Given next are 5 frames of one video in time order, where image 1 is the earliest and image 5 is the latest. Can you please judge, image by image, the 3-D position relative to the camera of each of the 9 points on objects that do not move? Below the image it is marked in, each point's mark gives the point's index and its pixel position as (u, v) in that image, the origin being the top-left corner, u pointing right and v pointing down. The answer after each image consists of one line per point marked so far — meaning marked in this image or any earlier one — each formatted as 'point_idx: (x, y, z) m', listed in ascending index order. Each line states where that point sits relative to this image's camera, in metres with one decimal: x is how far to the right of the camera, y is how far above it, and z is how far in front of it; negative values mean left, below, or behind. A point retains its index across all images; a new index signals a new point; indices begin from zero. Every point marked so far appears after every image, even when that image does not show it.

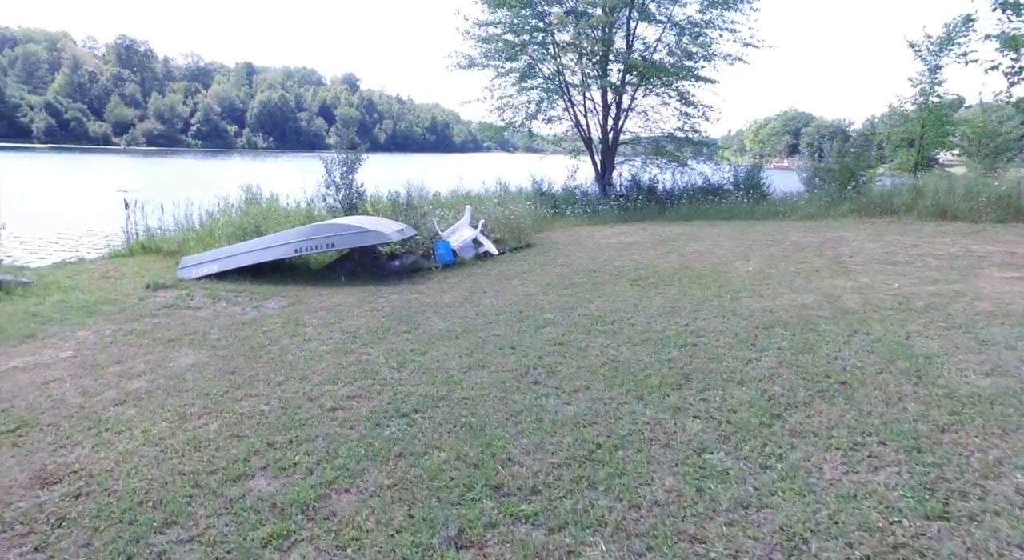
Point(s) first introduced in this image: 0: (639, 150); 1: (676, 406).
0: (+3.5, +3.5, +16.3) m
1: (+0.8, -0.6, +2.9) m
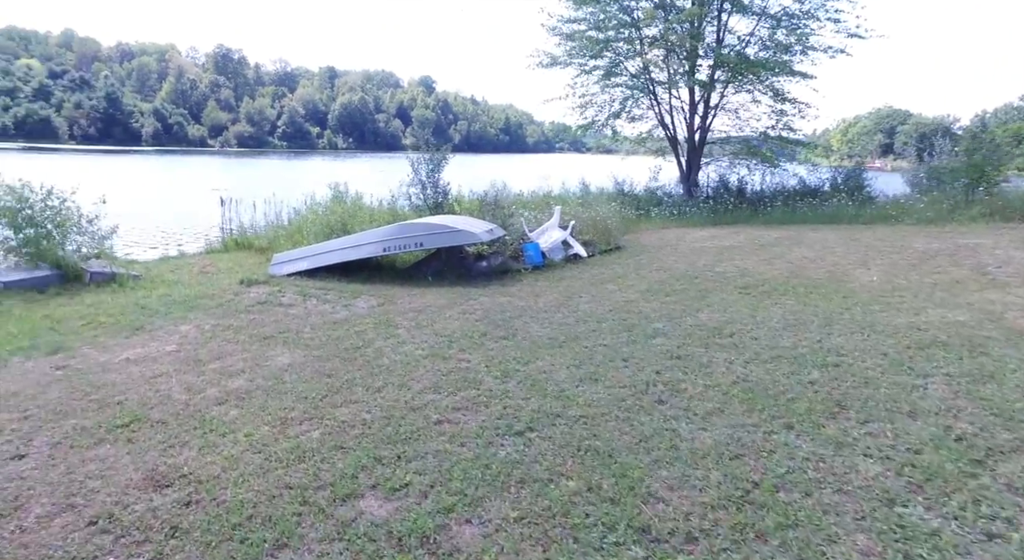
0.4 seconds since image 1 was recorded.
0: (+5.6, +3.4, +15.5) m
1: (+1.4, -0.7, +2.5) m
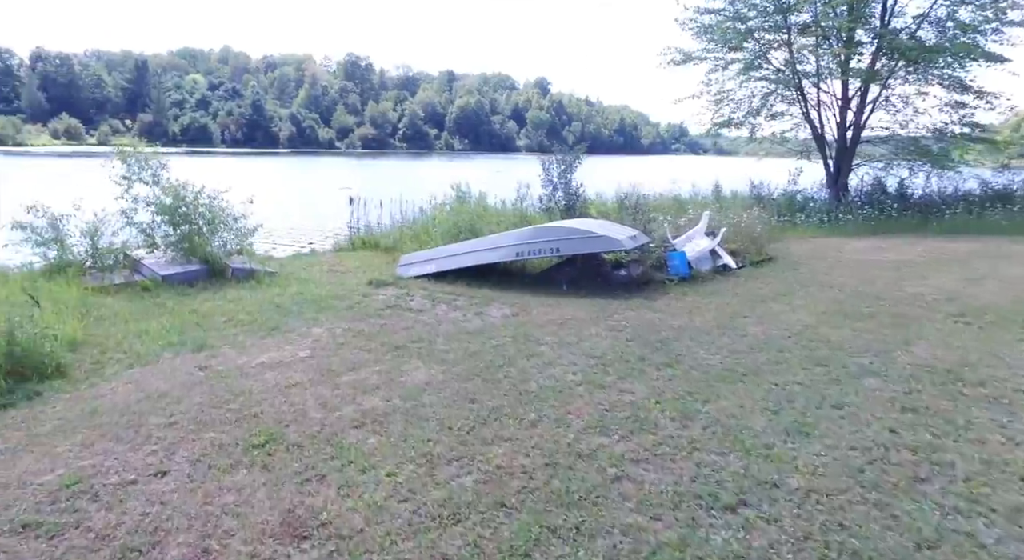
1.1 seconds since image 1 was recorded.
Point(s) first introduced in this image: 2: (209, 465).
0: (+8.6, +3.0, +13.7) m
1: (+2.0, -0.8, +1.6) m
2: (-1.4, -0.9, +2.7) m
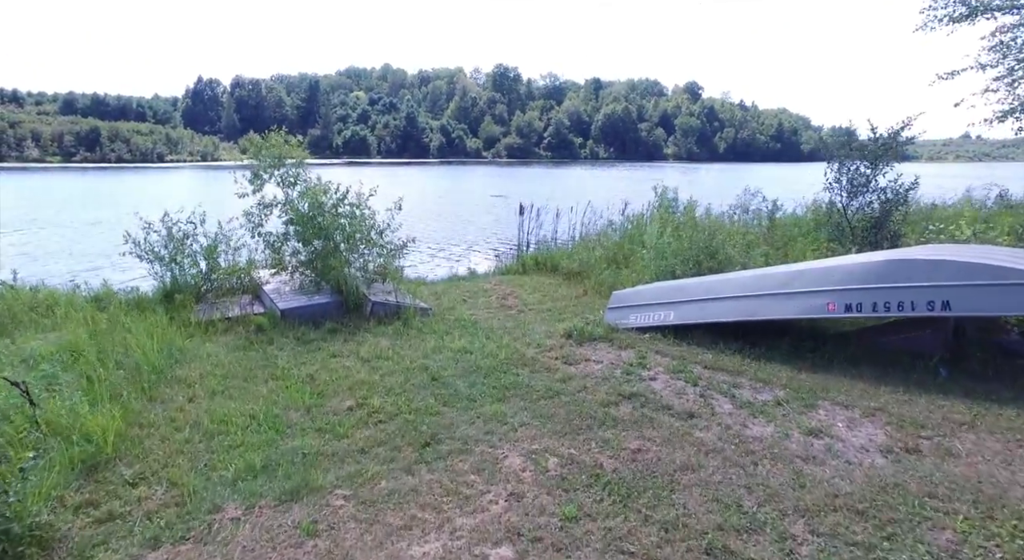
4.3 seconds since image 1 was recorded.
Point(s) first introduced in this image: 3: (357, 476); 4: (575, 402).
0: (+12.1, +2.1, +8.5) m
1: (+2.8, -1.2, -1.8) m
2: (-0.3, -1.2, +0.1) m
3: (-0.7, -0.9, +2.7) m
4: (+0.4, -0.7, +3.5) m
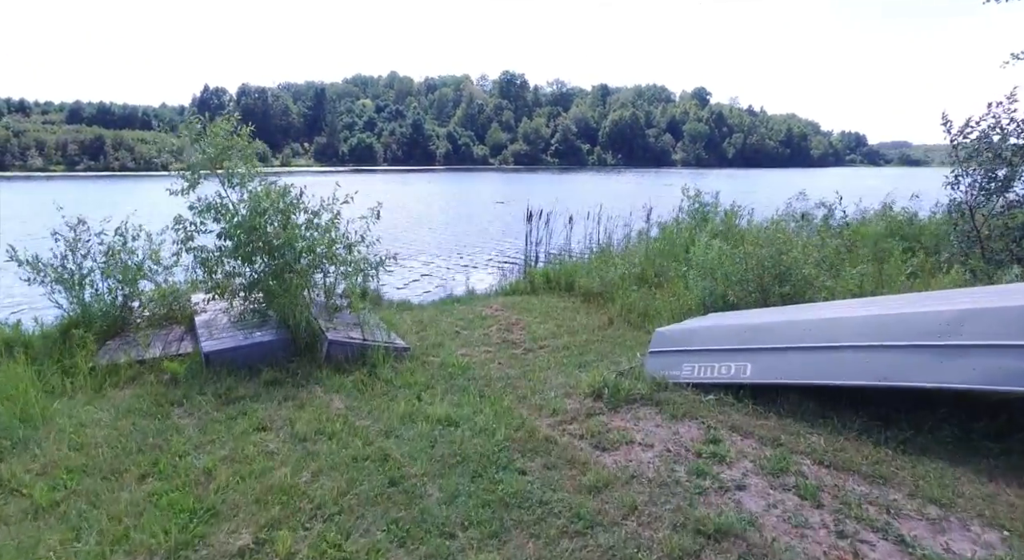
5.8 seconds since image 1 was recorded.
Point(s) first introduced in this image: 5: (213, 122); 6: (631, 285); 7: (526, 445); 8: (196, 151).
0: (+12.1, +1.9, +6.9) m
1: (+2.8, -1.4, -3.3) m
2: (-0.3, -1.3, -1.4) m
3: (-0.7, -1.1, +1.2) m
4: (+0.4, -0.9, +2.0) m
5: (-2.7, +1.3, +5.2) m
6: (+1.2, 0.0, +5.7) m
7: (+0.1, -0.7, +2.8) m
8: (-2.7, +1.0, +5.0) m
